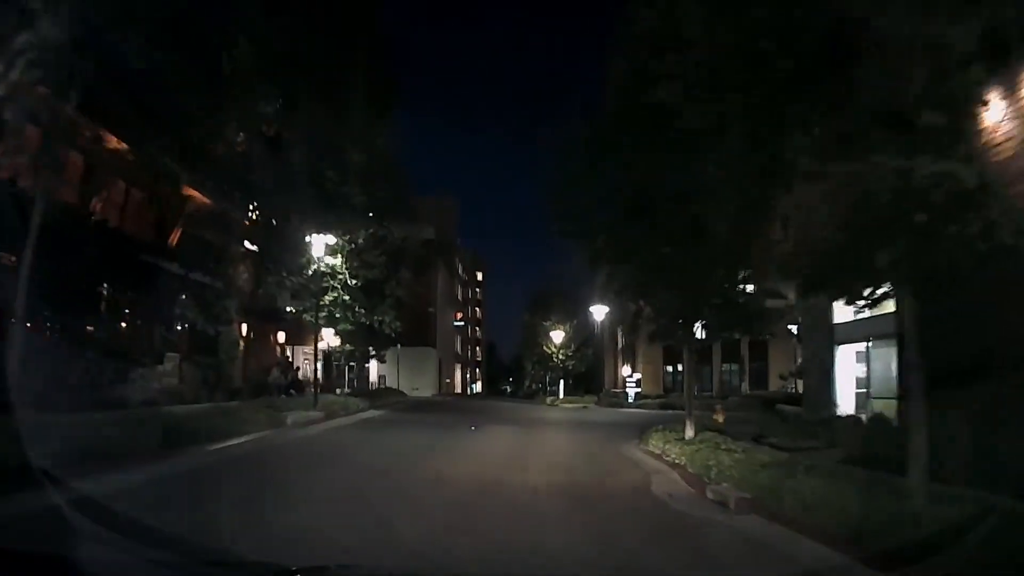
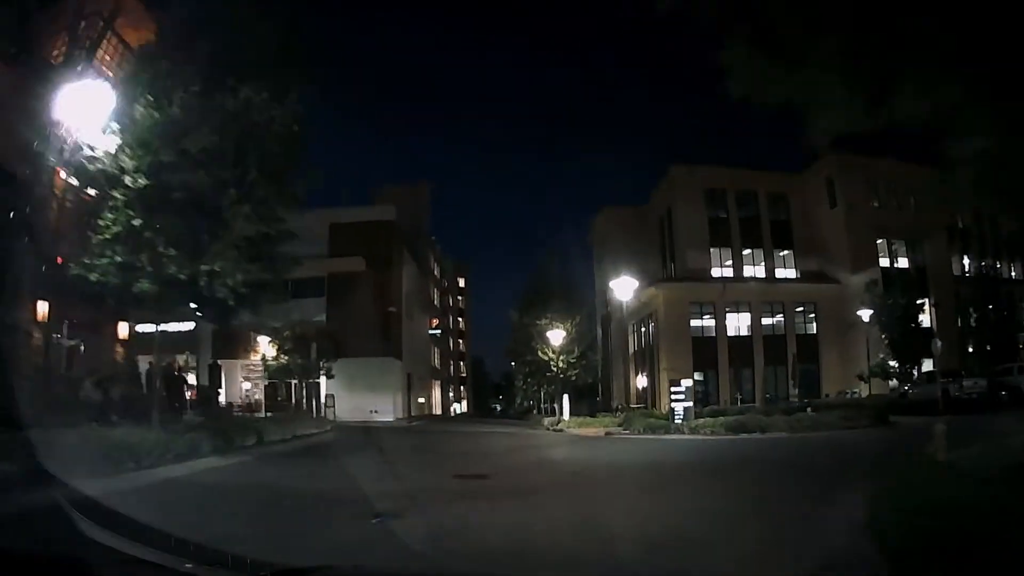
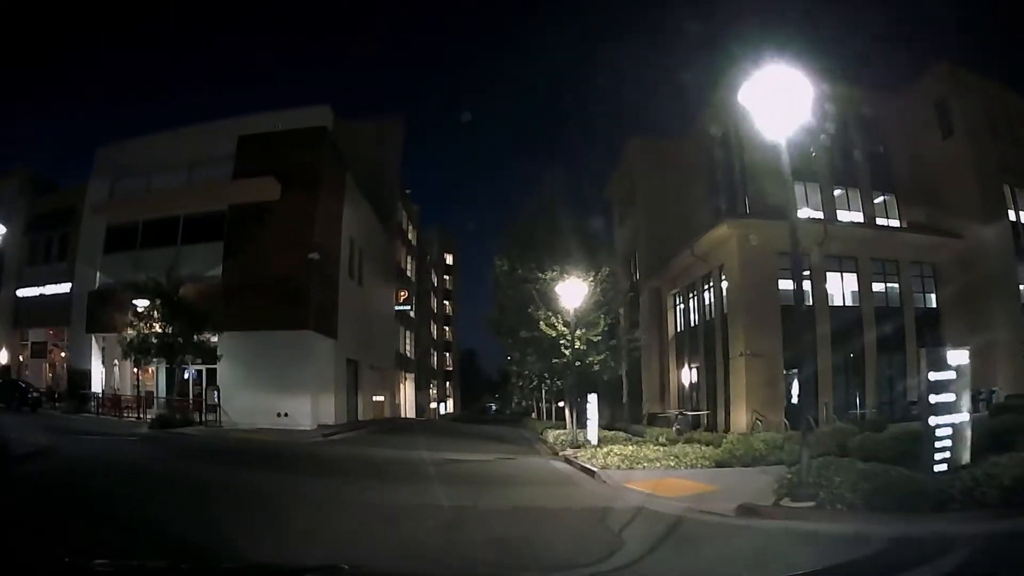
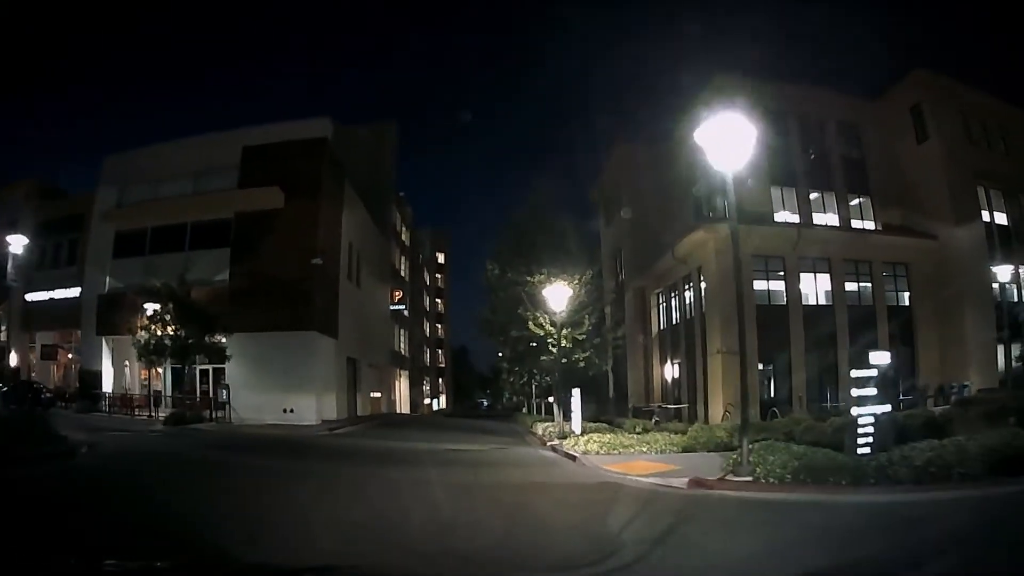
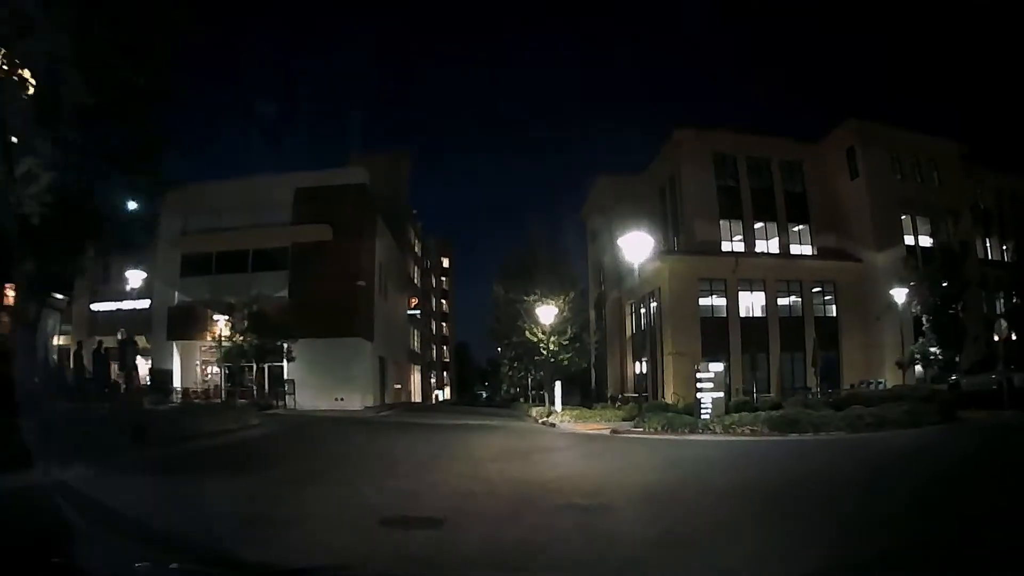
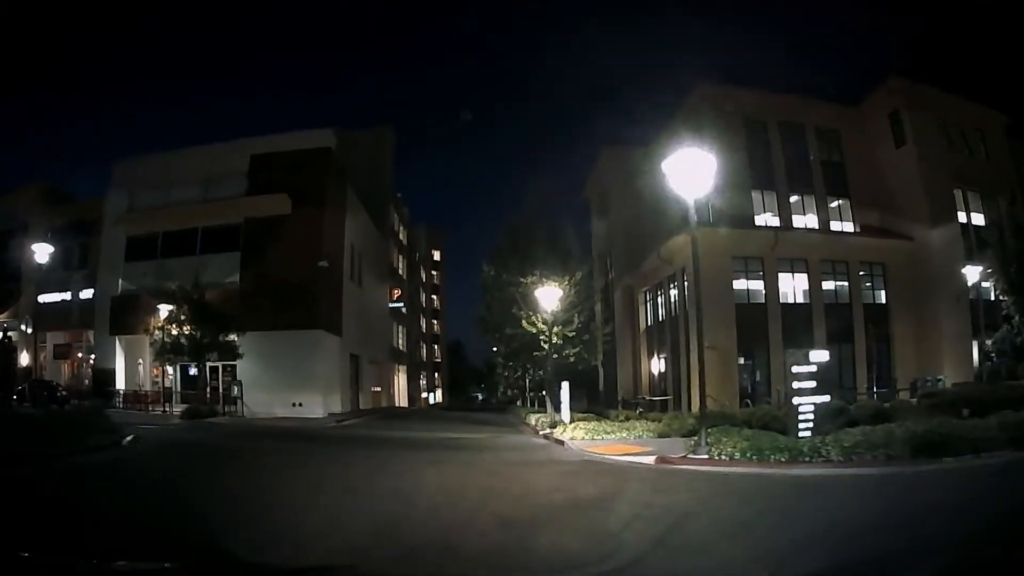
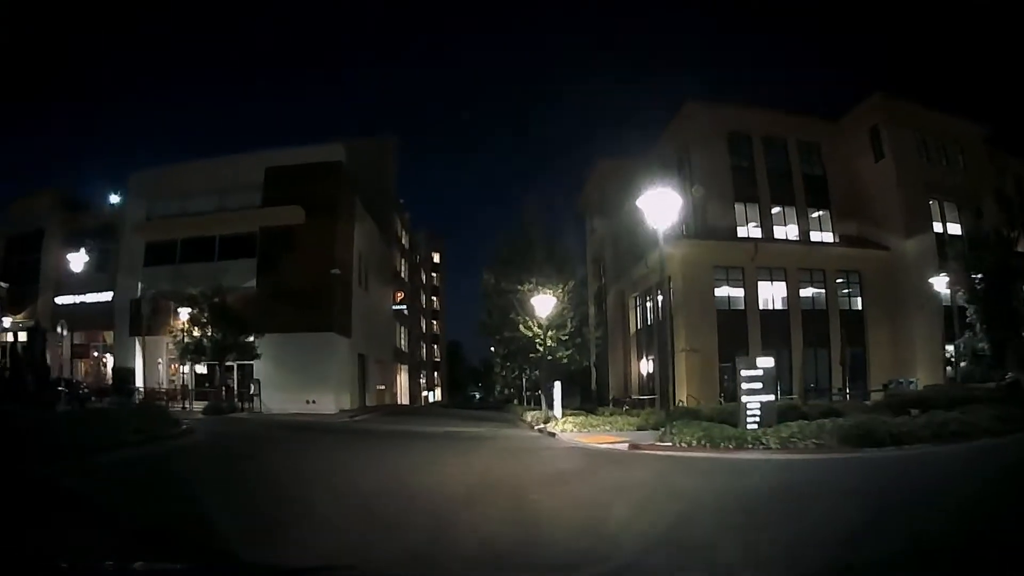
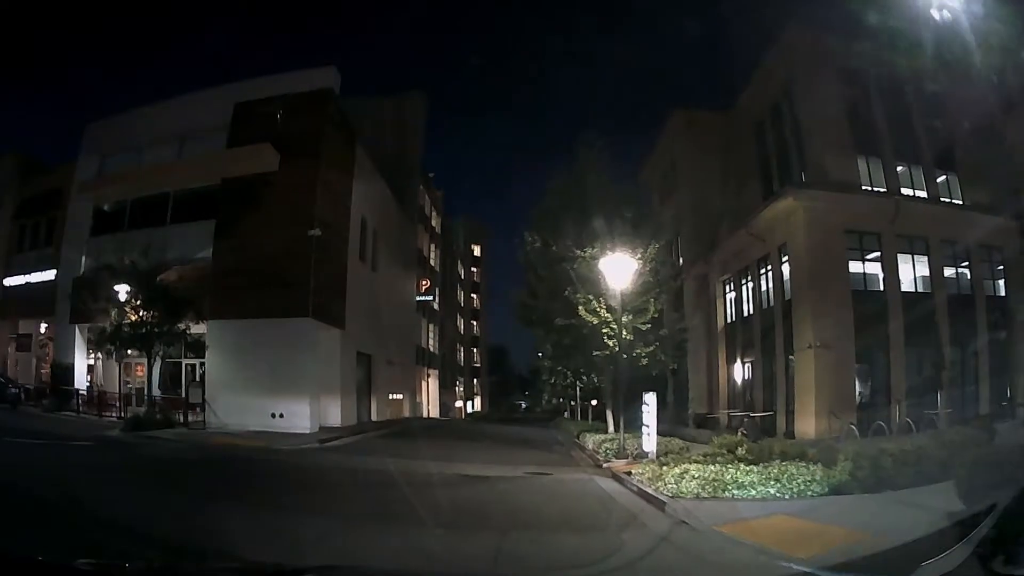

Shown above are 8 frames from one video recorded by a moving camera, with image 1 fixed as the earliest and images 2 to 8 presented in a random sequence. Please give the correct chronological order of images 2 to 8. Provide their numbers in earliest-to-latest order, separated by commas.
2, 5, 7, 6, 4, 3, 8
